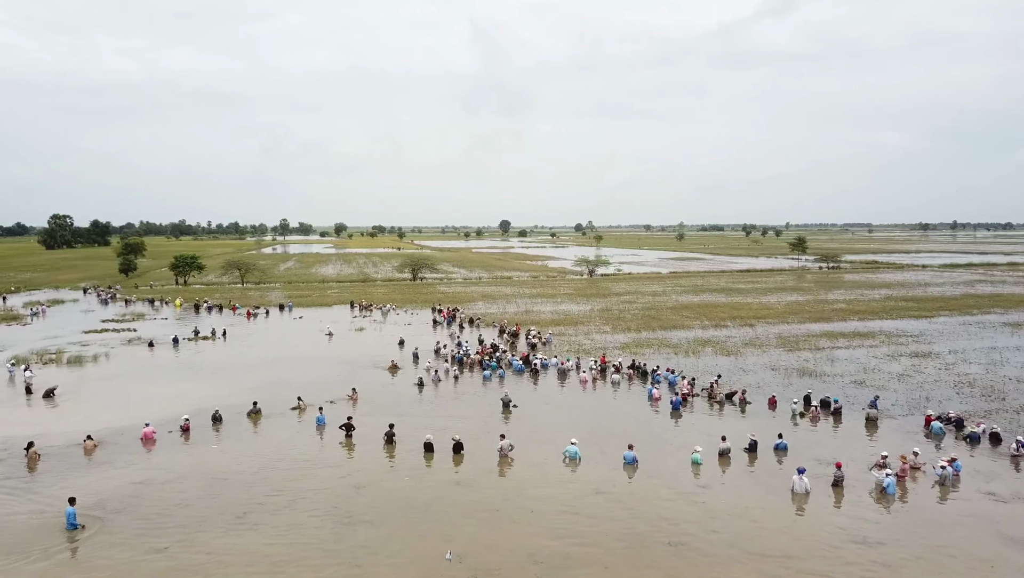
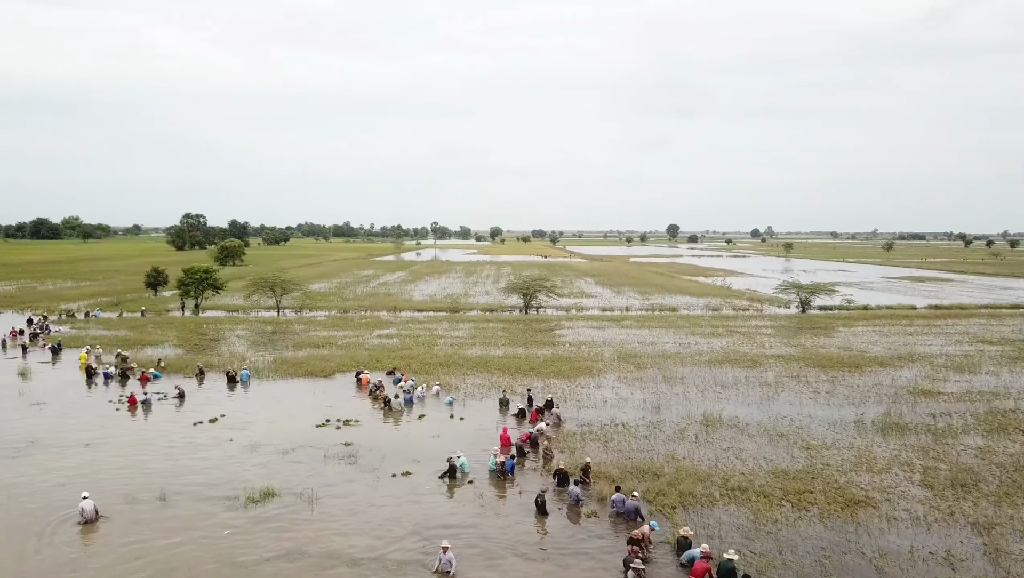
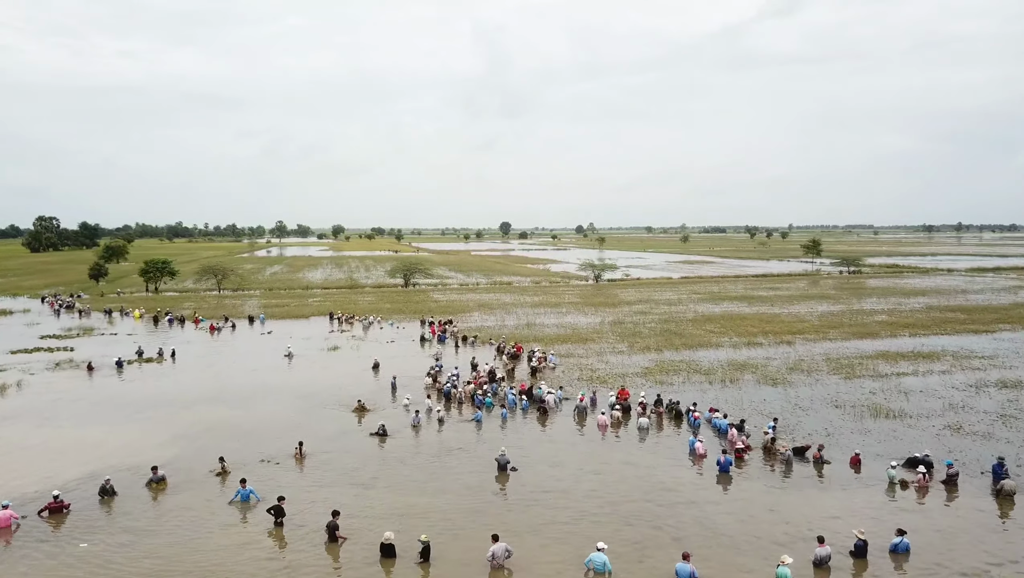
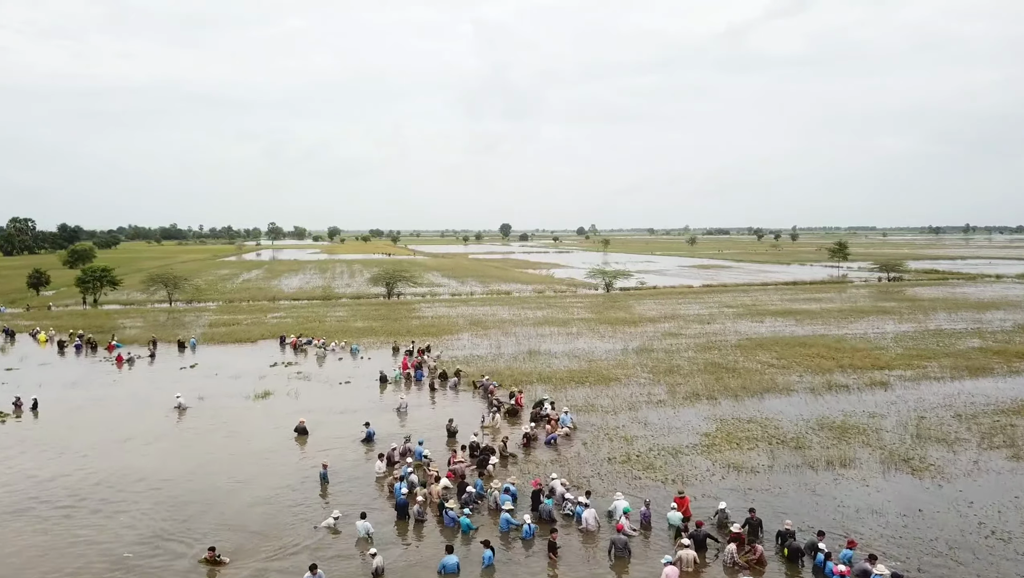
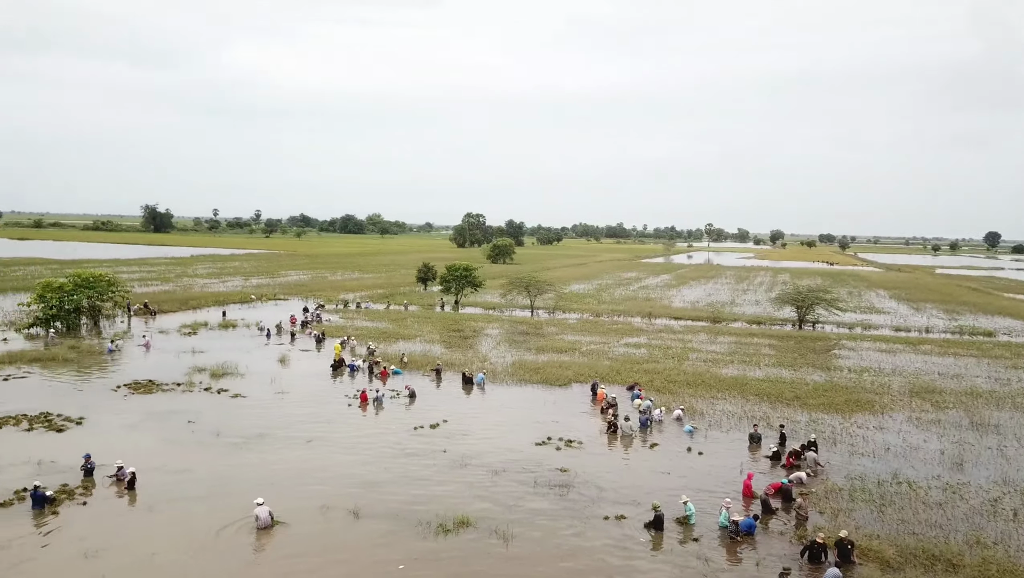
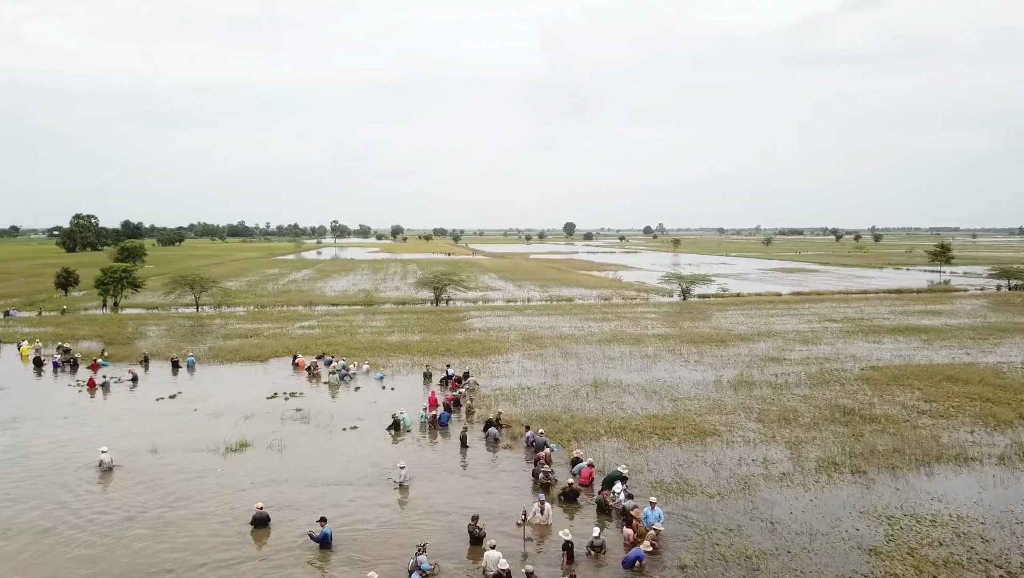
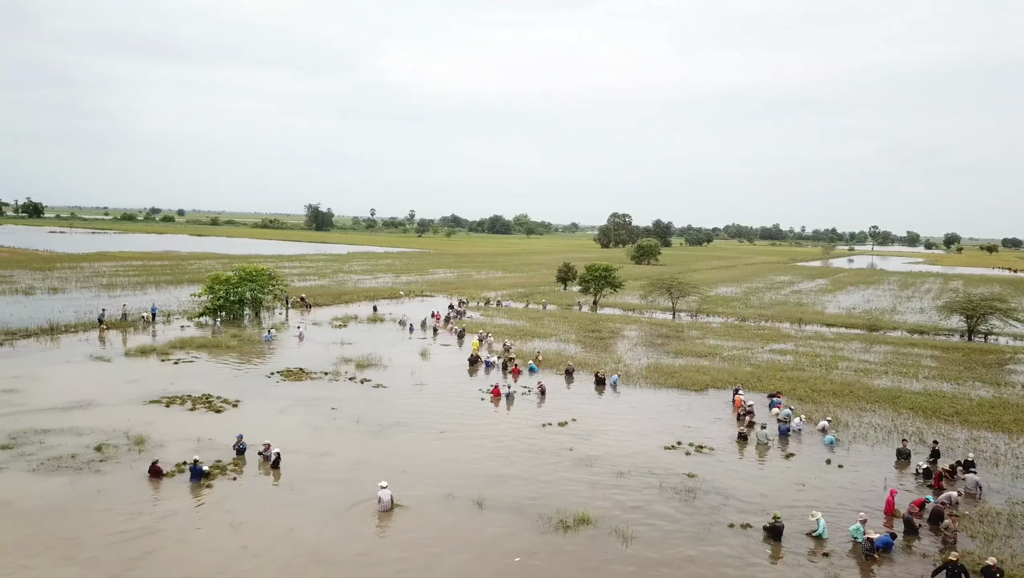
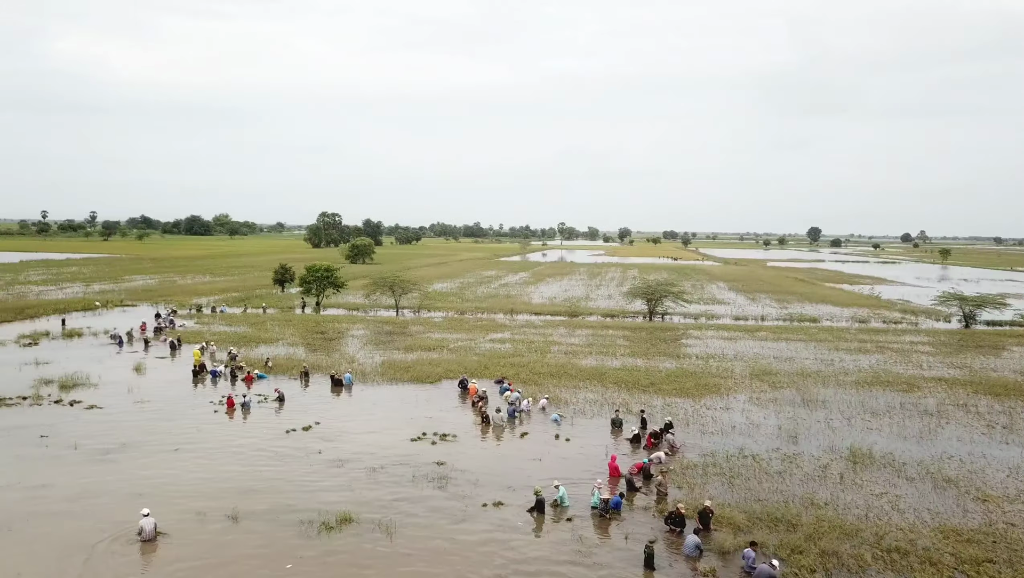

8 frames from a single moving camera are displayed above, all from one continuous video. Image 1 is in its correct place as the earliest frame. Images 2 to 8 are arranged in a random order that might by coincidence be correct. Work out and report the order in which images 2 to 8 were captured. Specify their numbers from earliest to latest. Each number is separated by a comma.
3, 4, 6, 2, 8, 5, 7
